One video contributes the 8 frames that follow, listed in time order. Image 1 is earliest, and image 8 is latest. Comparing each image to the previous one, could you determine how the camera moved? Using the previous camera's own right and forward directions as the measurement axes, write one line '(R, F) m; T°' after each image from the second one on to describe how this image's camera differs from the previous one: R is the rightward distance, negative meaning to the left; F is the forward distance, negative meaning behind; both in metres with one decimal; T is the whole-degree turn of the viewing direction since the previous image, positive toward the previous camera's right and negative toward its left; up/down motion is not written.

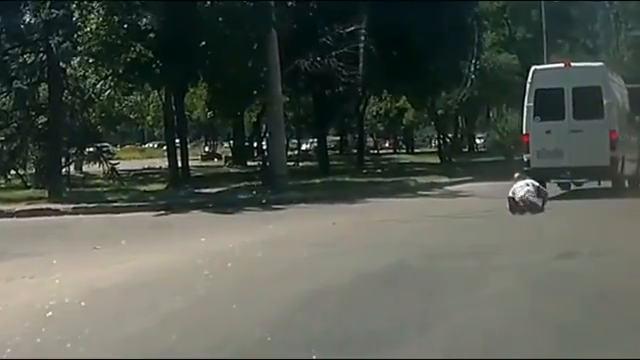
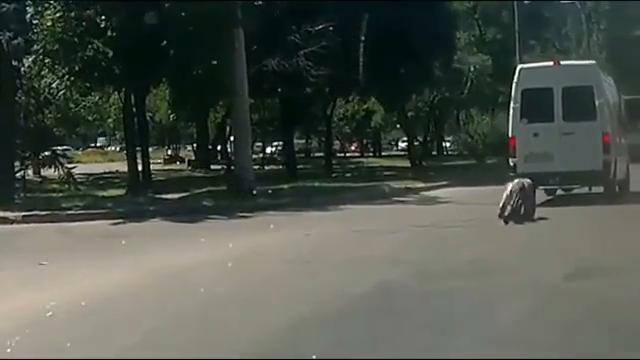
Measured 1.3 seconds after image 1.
(-0.1, +1.6) m; +2°
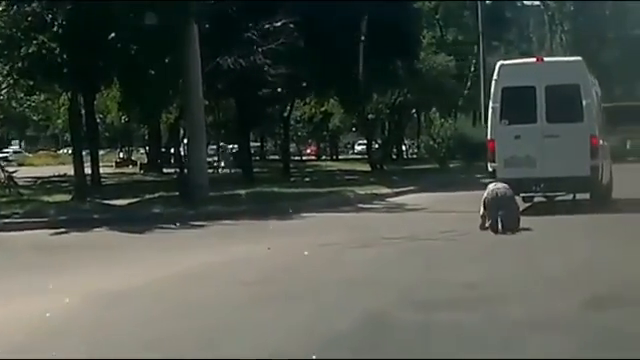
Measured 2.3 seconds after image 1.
(-0.1, +1.7) m; +2°
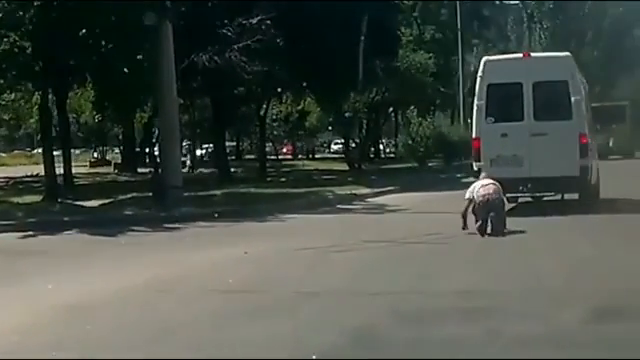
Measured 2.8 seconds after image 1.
(0.0, +0.7) m; +1°
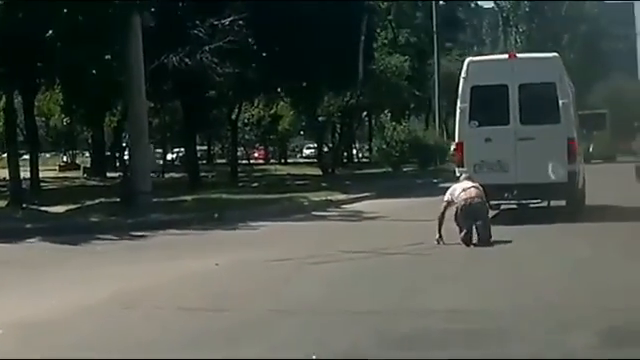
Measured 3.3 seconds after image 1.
(0.0, +0.9) m; +1°
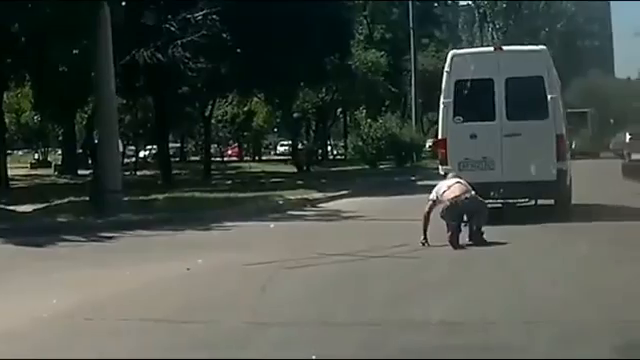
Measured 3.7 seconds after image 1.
(0.0, +0.8) m; +1°
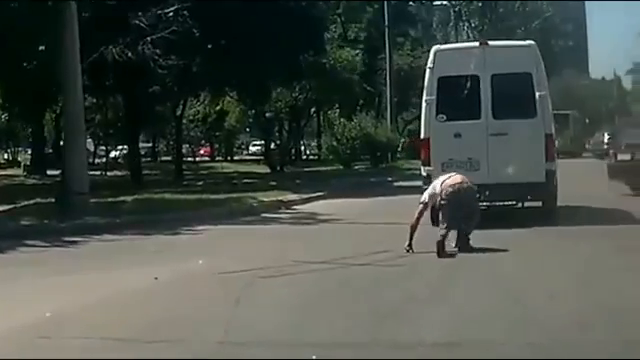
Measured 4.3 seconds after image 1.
(0.0, +0.8) m; +1°
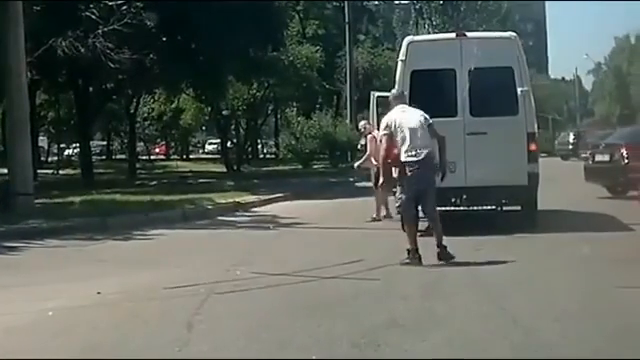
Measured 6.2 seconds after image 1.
(-0.1, +1.2) m; +2°
